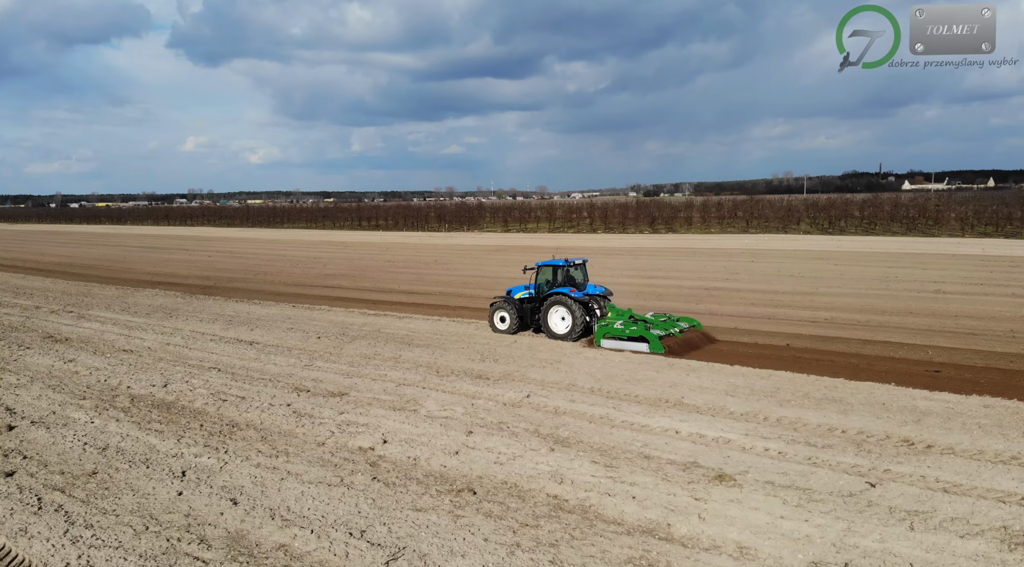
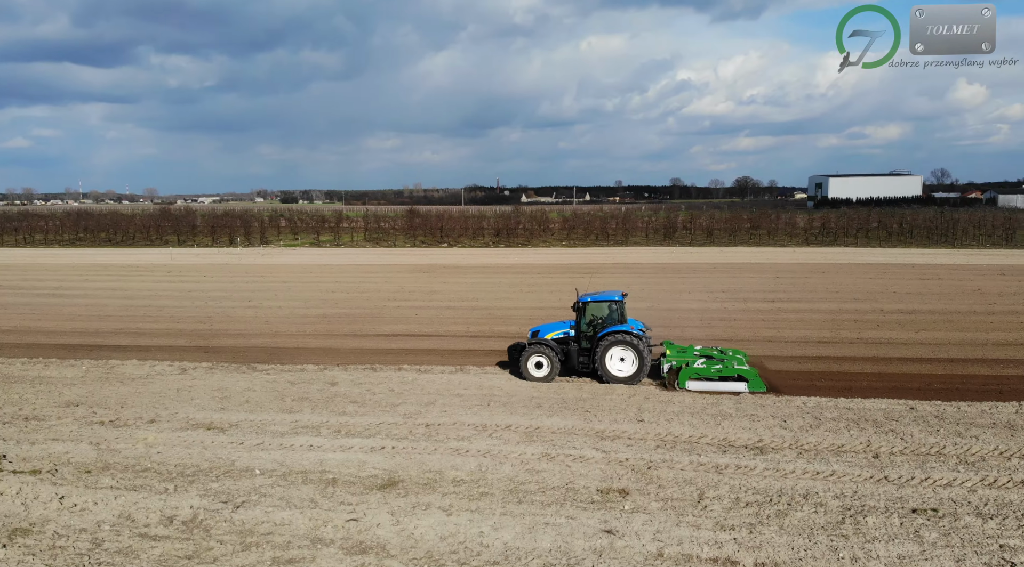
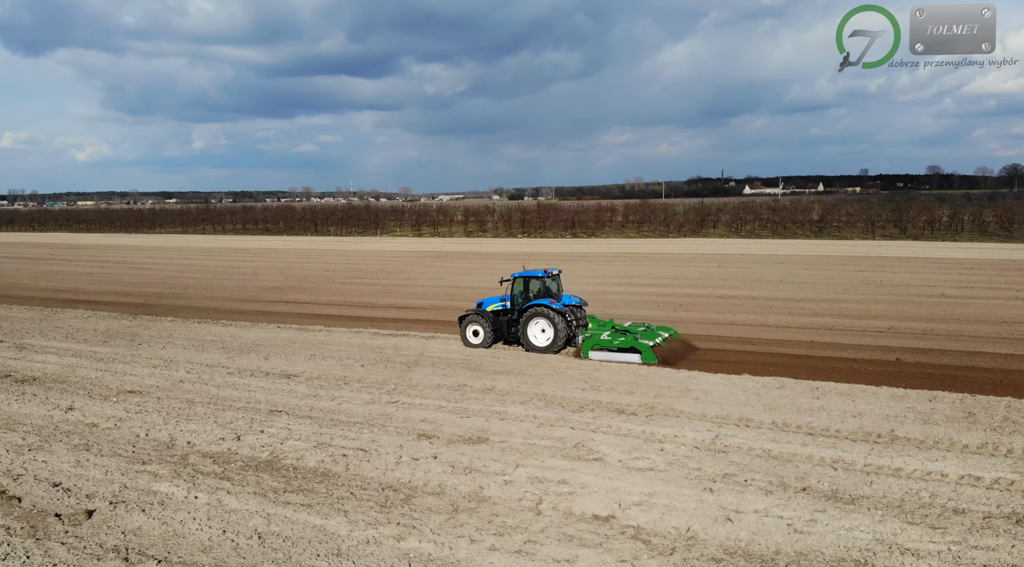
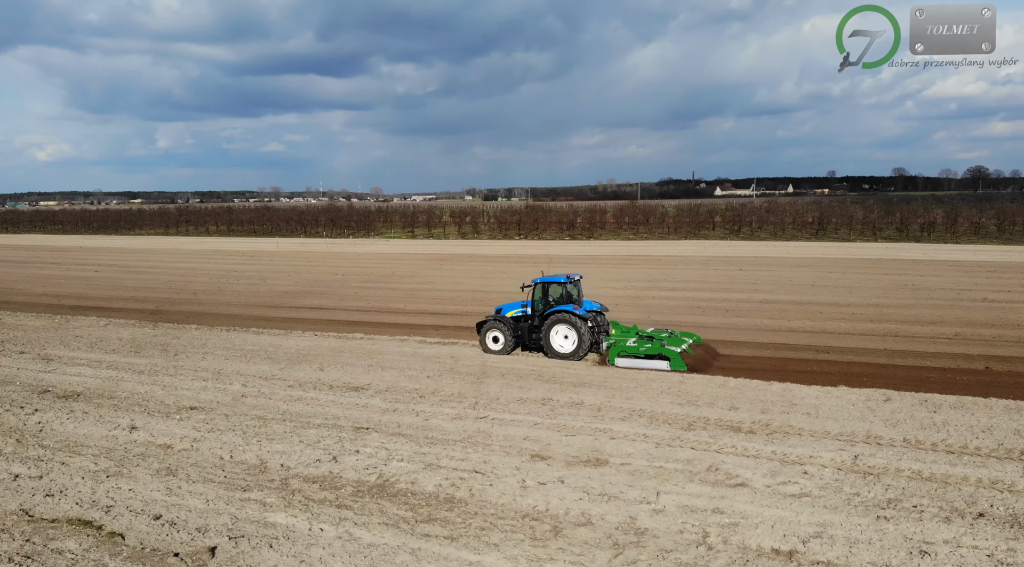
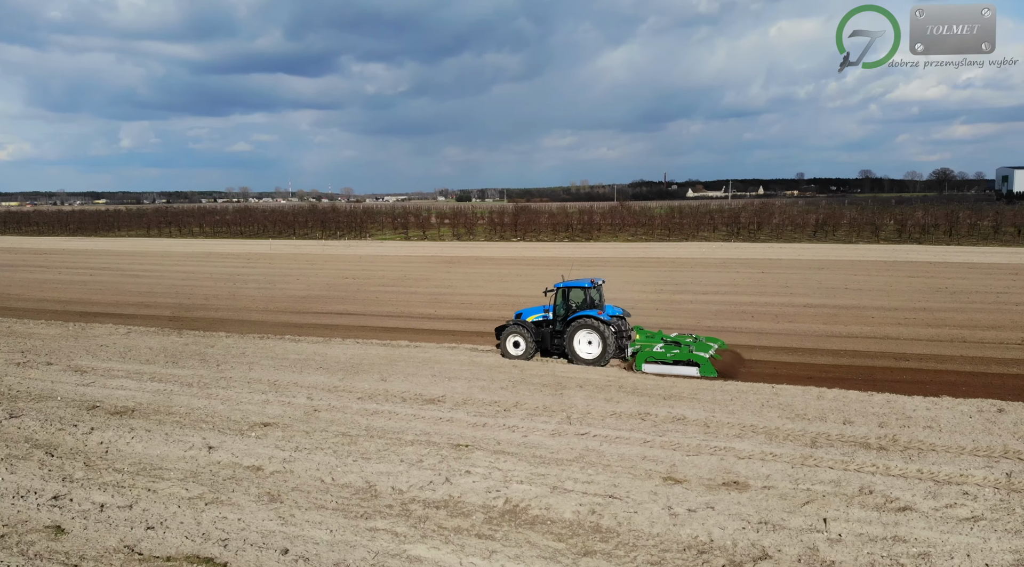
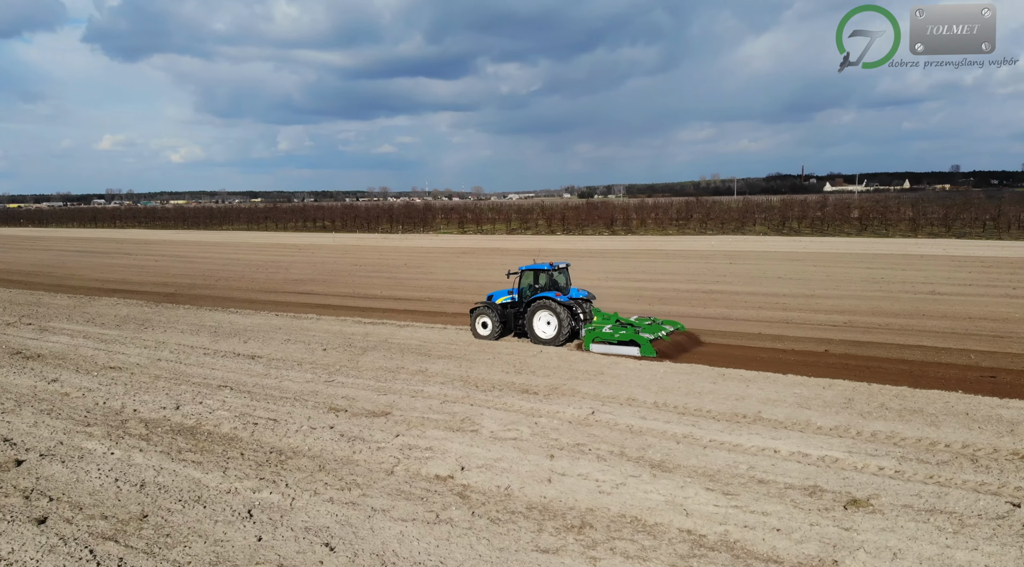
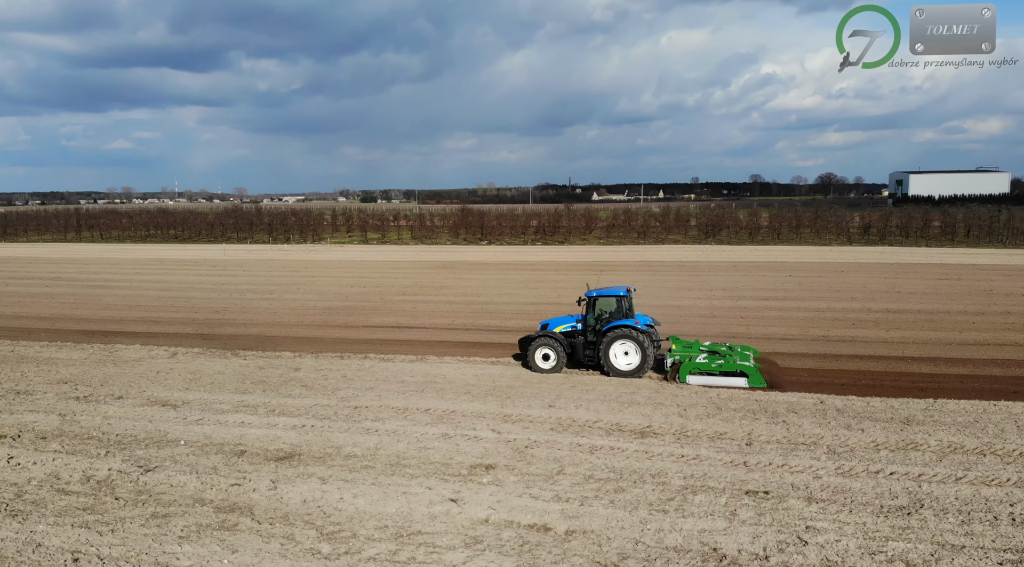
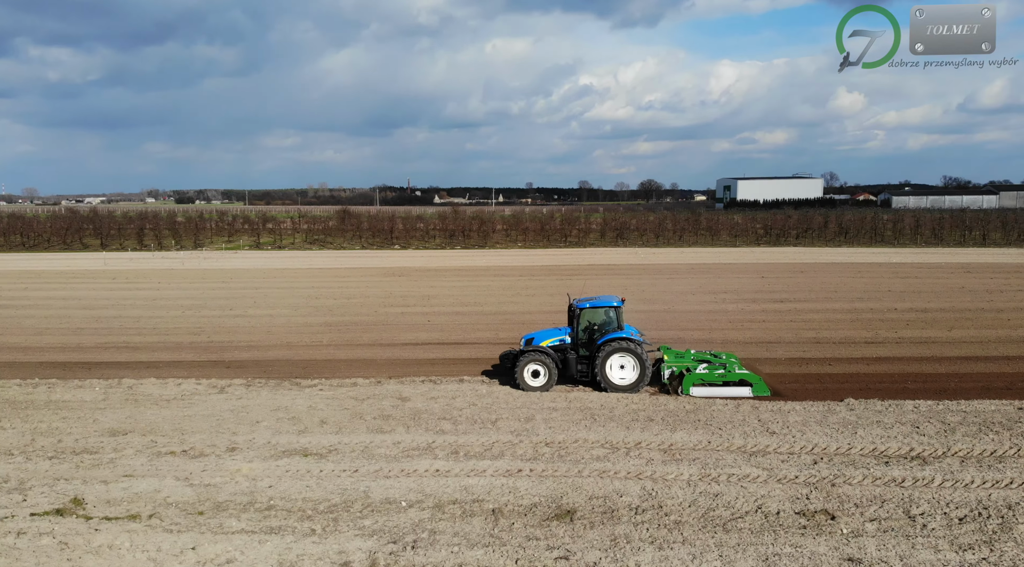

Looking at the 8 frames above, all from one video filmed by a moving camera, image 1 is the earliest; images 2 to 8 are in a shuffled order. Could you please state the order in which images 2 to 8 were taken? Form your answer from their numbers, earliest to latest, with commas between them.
6, 3, 4, 5, 7, 2, 8
